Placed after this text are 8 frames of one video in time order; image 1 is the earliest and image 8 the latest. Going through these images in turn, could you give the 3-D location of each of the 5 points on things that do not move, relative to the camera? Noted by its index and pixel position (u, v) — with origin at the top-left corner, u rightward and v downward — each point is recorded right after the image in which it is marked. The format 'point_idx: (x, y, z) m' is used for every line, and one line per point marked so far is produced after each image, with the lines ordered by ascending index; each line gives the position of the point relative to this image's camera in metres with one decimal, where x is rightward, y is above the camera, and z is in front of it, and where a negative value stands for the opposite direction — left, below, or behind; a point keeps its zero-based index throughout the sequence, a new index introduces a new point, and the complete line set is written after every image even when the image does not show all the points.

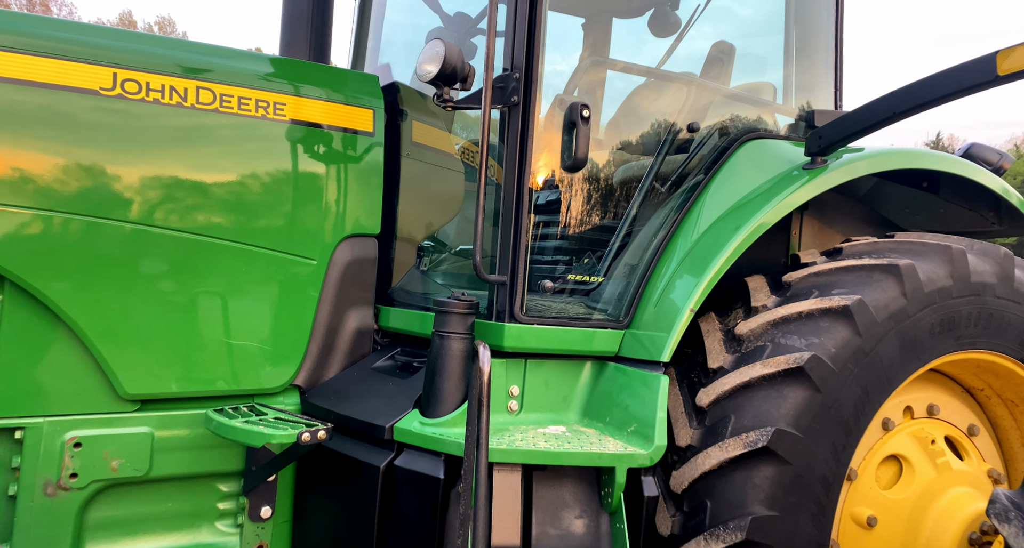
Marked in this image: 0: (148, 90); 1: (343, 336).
0: (-0.9, +0.4, +1.9) m
1: (-0.5, -0.2, +2.1) m
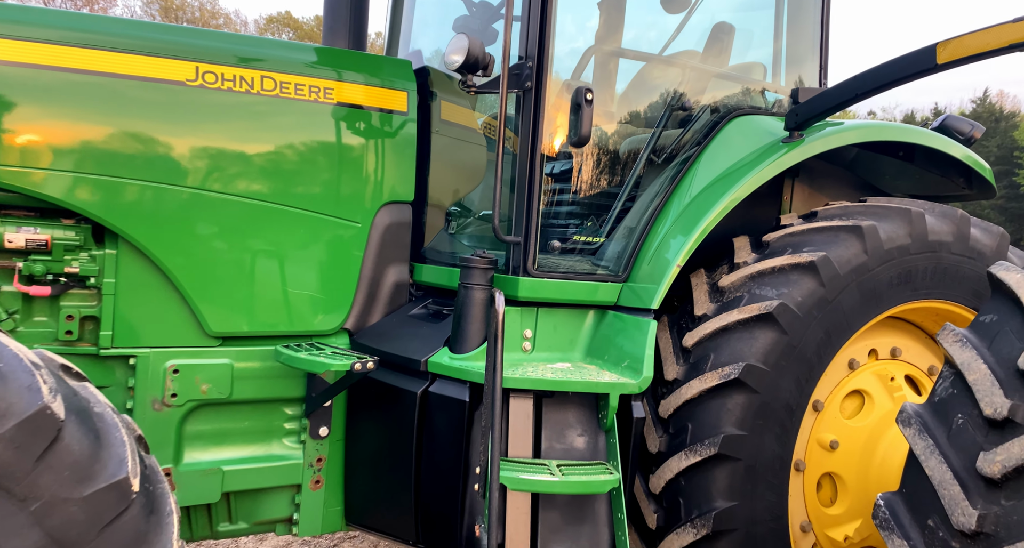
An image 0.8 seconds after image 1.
0: (-0.8, +0.6, +2.2) m
1: (-0.4, 0.0, +2.5) m
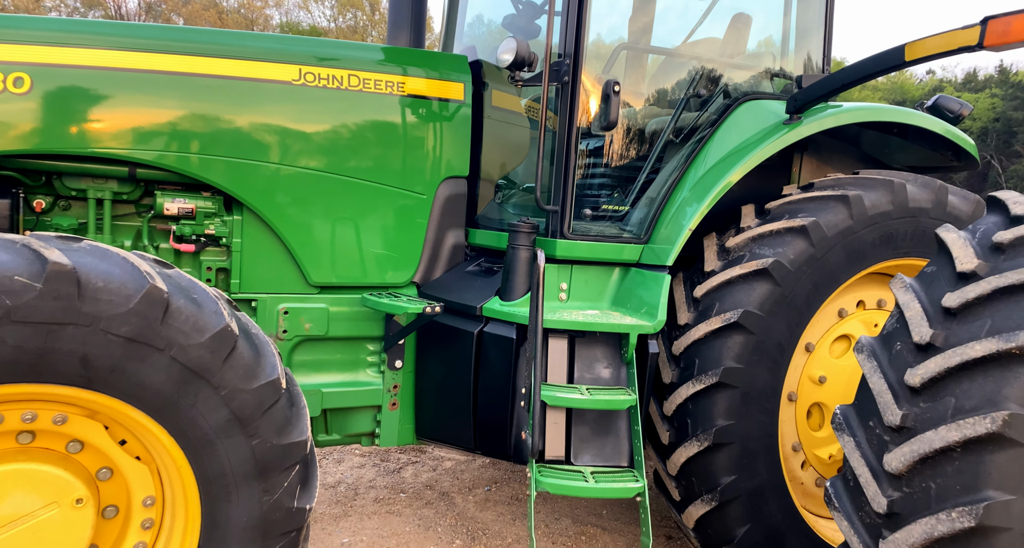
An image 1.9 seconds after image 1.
0: (-0.7, +0.7, +2.7) m
1: (-0.3, +0.1, +3.0) m
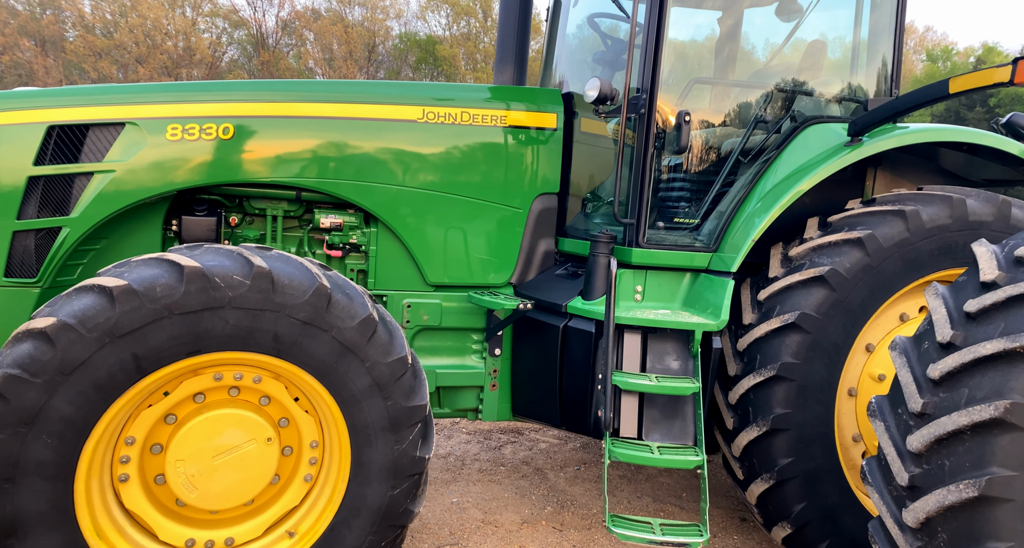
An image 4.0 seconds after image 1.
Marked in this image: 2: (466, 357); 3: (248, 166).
0: (-0.3, +0.7, +3.2) m
1: (+0.1, +0.1, +3.4) m
2: (-0.2, -0.4, +3.3) m
3: (-1.1, +0.5, +3.1) m
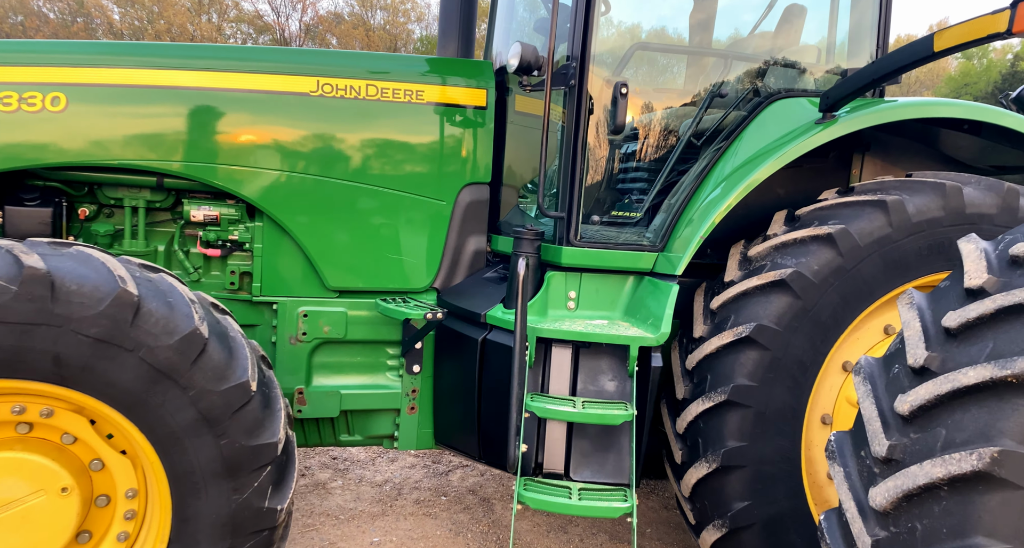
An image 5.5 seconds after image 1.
0: (-0.6, +0.7, +2.8) m
1: (-0.2, +0.1, +3.0) m
2: (-0.5, -0.4, +2.9) m
3: (-1.4, +0.4, +2.6) m
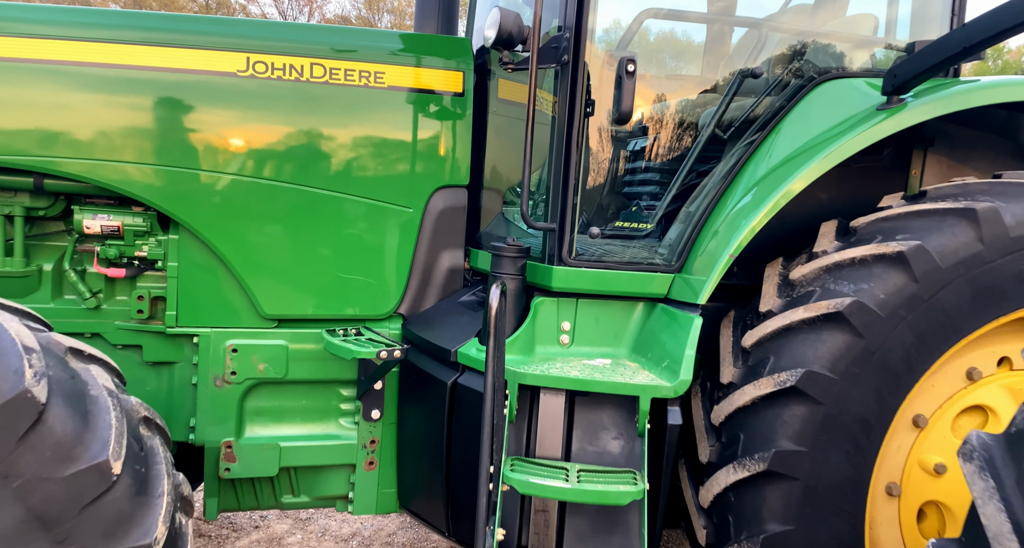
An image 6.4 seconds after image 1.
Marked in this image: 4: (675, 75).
0: (-0.7, +0.6, +2.3) m
1: (-0.2, 0.0, +2.4) m
2: (-0.6, -0.5, +2.3) m
3: (-1.5, +0.4, +2.1) m
4: (+0.4, +0.6, +2.2) m
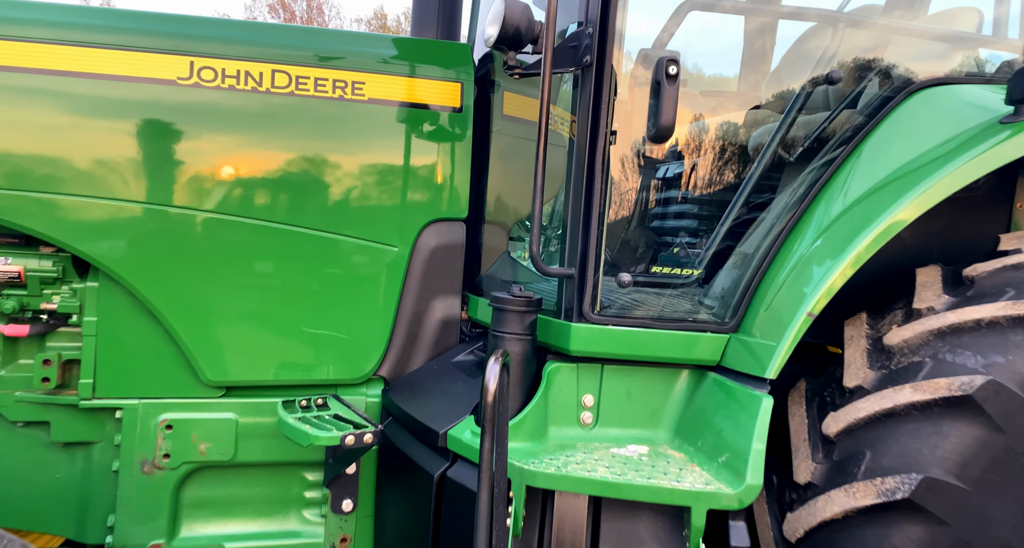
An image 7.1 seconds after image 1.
0: (-0.7, +0.5, +1.8) m
1: (-0.2, -0.1, +2.0) m
2: (-0.5, -0.6, +1.8) m
3: (-1.5, +0.2, +1.7) m
4: (+0.5, +0.4, +1.7) m
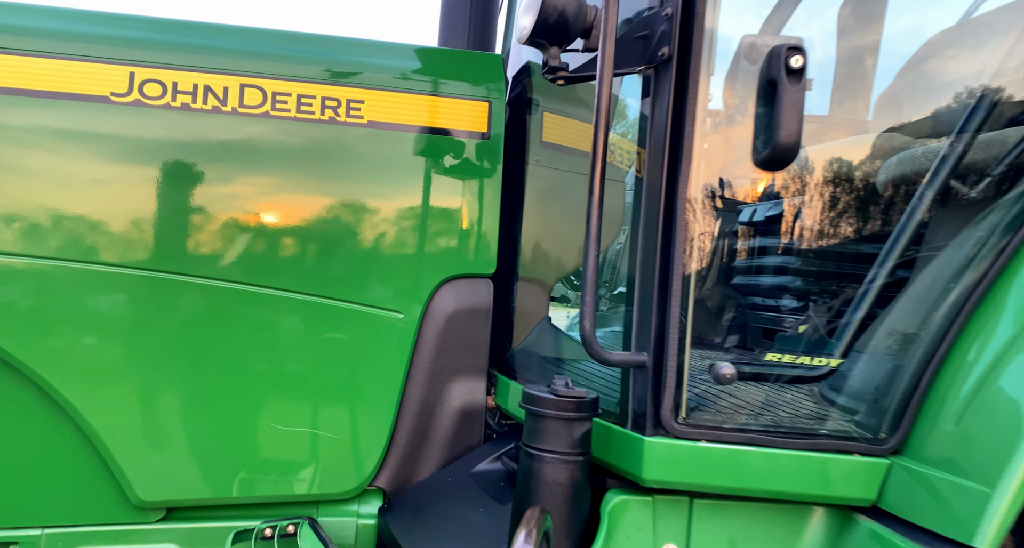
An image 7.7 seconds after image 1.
0: (-0.6, +0.3, +1.4) m
1: (-0.1, -0.3, +1.4) m
2: (-0.5, -0.7, +1.3) m
3: (-1.4, +0.1, +1.3) m
4: (+0.5, +0.3, +1.2) m
